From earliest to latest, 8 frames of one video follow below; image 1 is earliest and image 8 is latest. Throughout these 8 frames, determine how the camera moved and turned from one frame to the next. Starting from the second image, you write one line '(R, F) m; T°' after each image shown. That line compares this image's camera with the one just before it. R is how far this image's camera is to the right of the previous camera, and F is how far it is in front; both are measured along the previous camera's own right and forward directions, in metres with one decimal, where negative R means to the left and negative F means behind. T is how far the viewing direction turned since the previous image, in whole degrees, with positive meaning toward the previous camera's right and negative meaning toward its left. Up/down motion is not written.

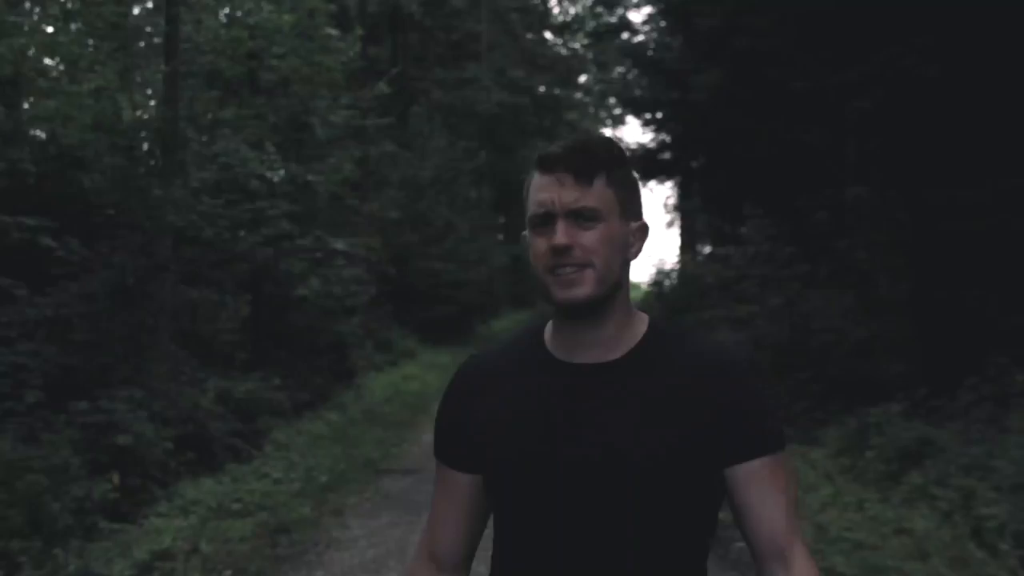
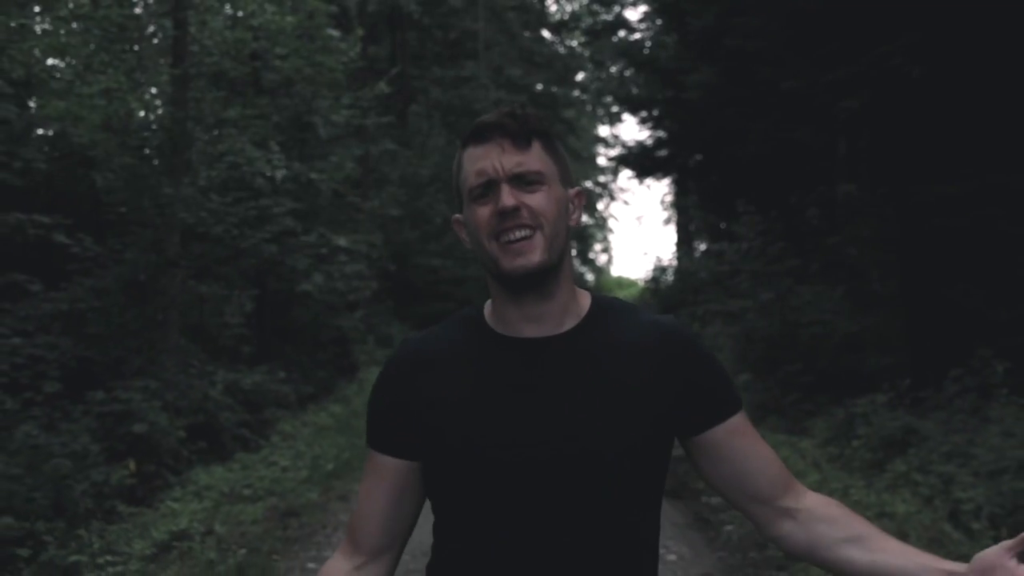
(0.0, -0.4) m; 0°
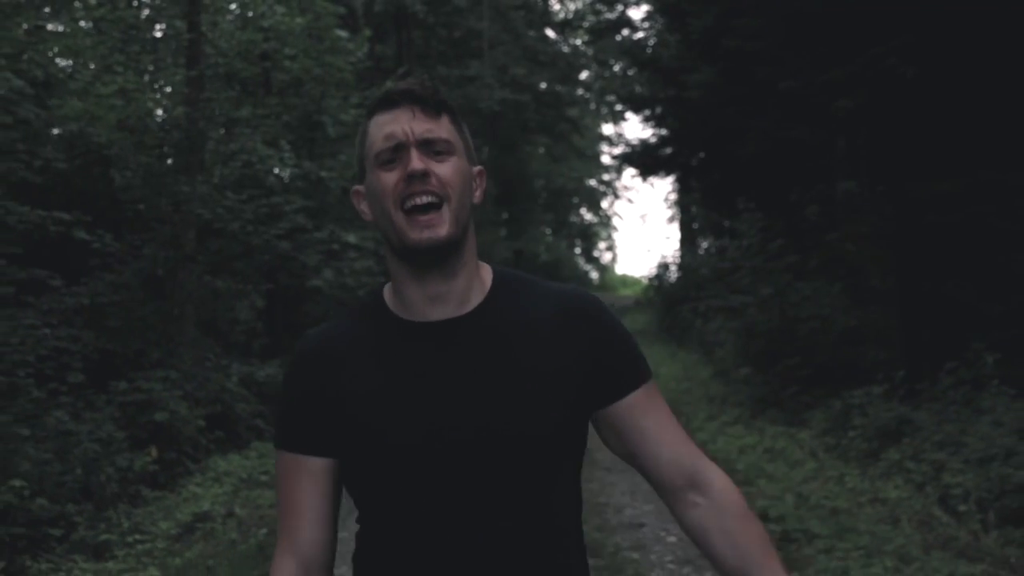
(0.0, -0.4) m; 0°
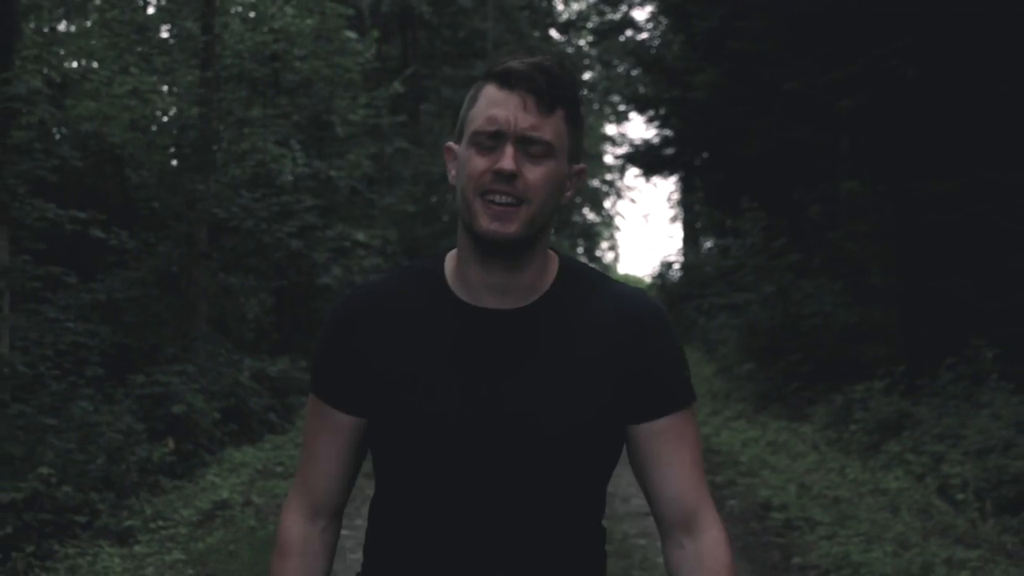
(0.0, -0.2) m; 0°
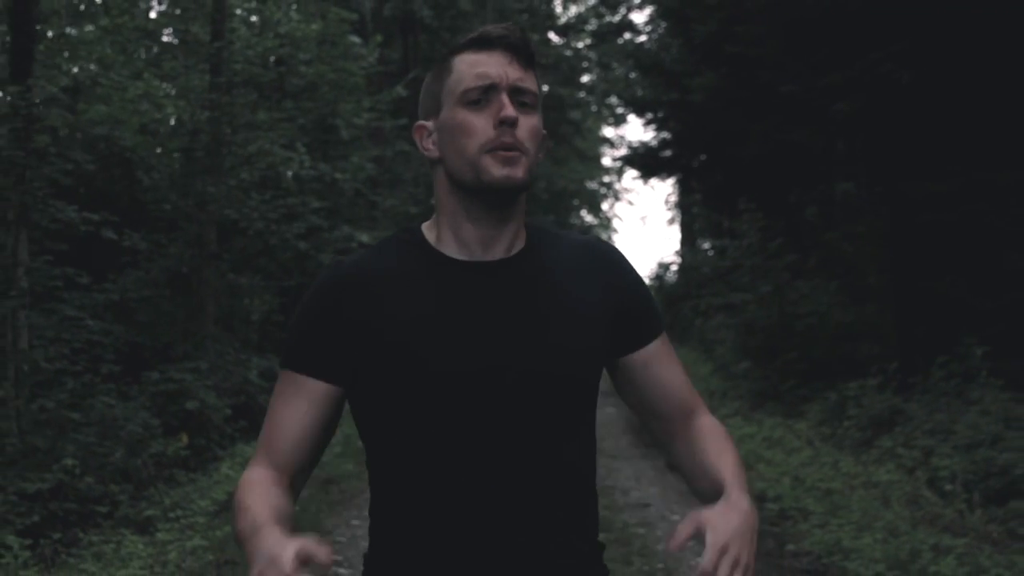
(0.0, -0.3) m; 0°
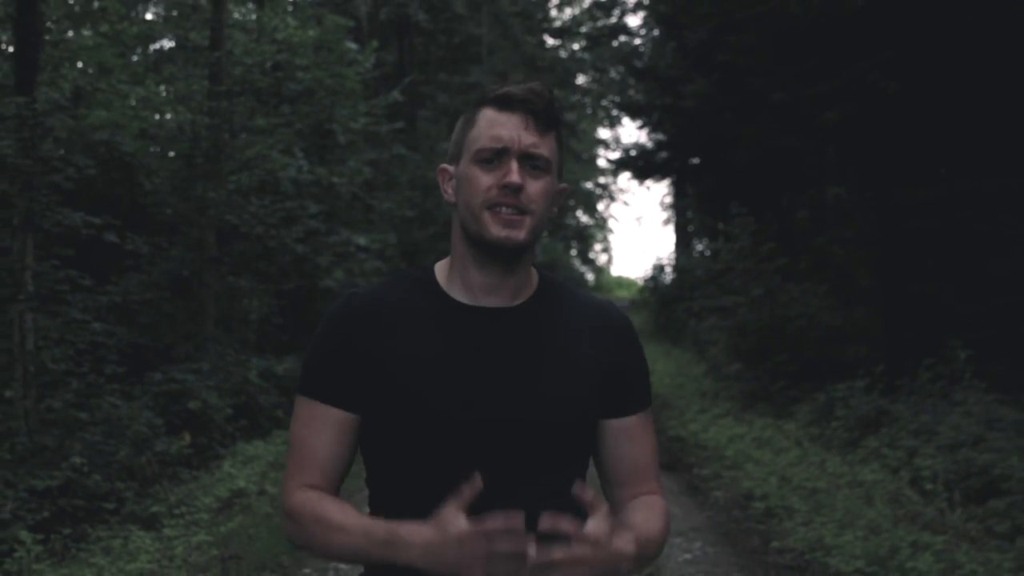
(0.0, -0.3) m; 0°
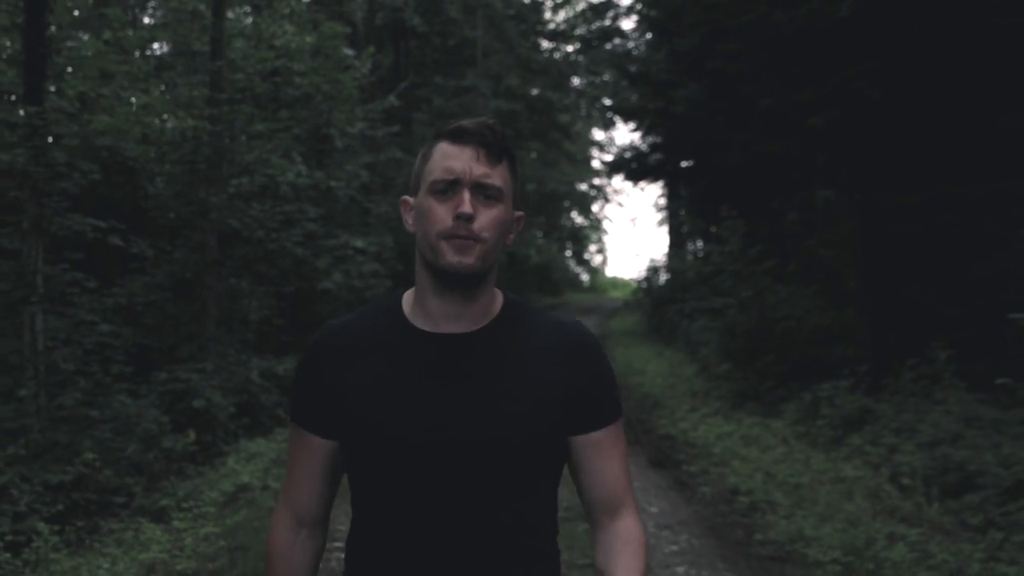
(0.0, -0.4) m; 0°
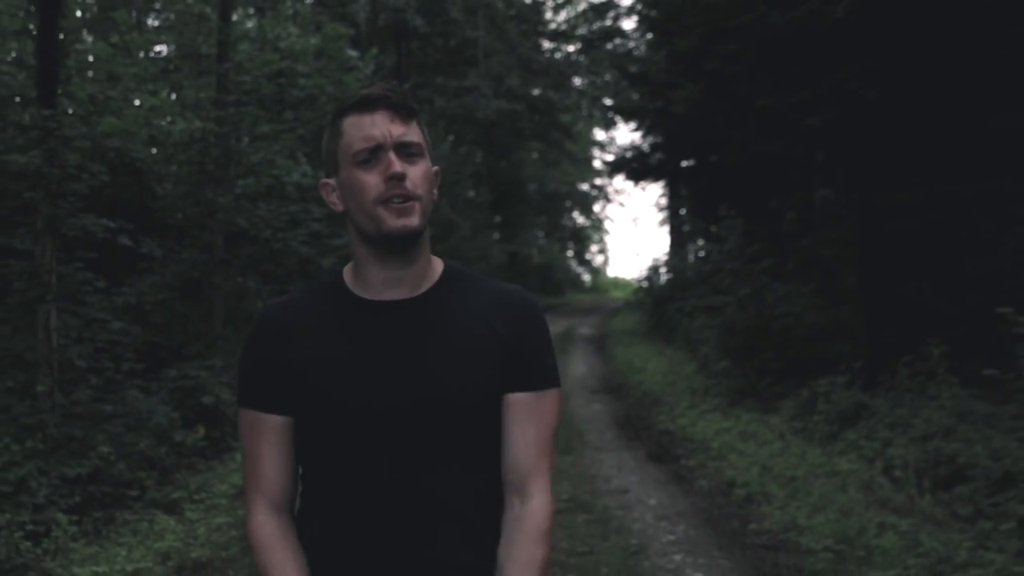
(0.0, -0.2) m; 0°
